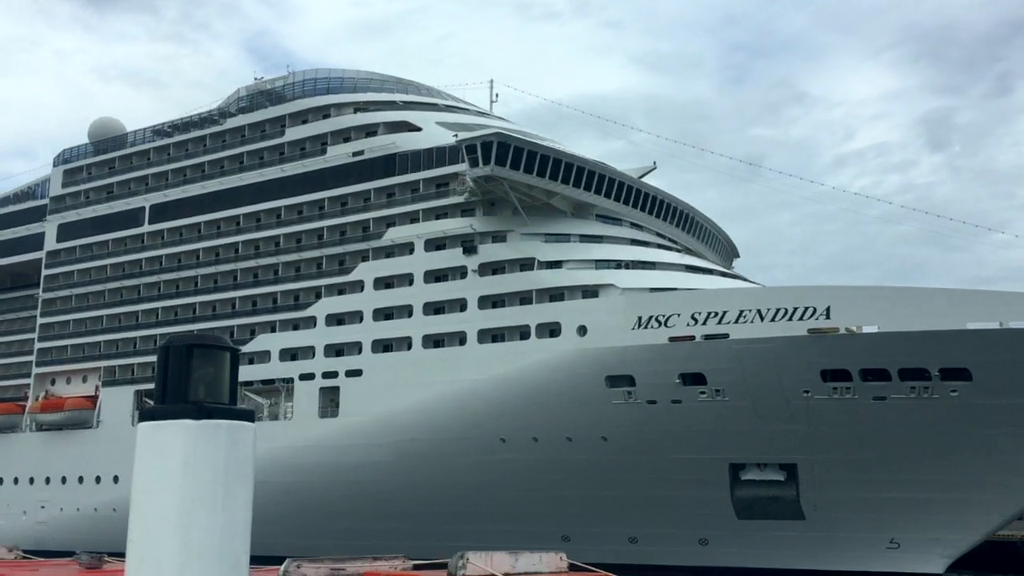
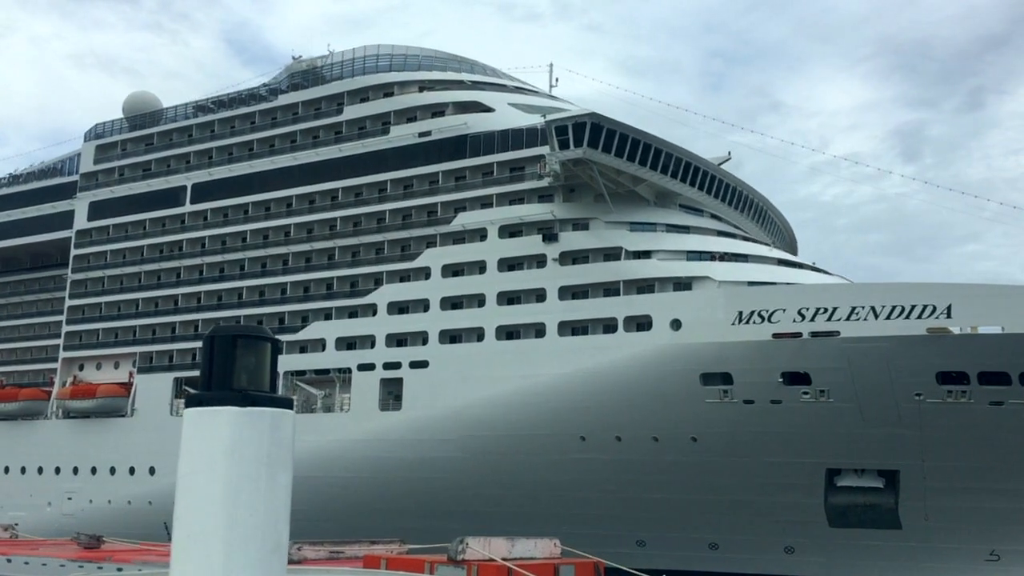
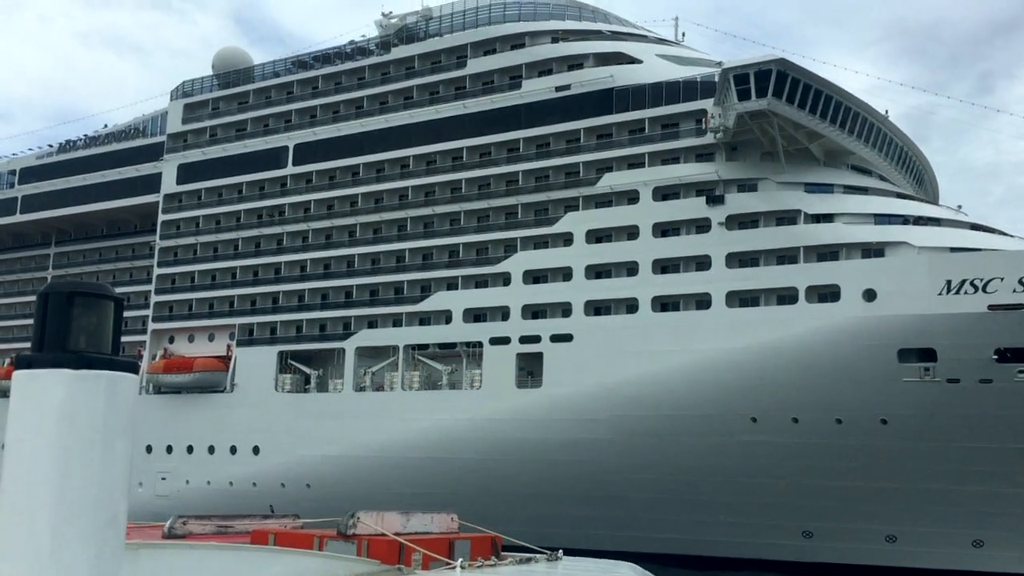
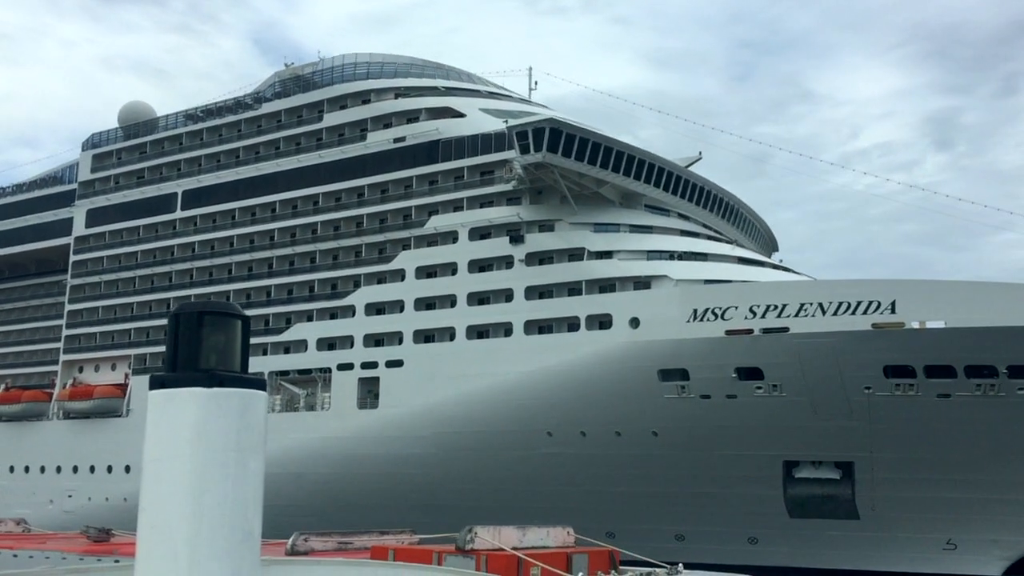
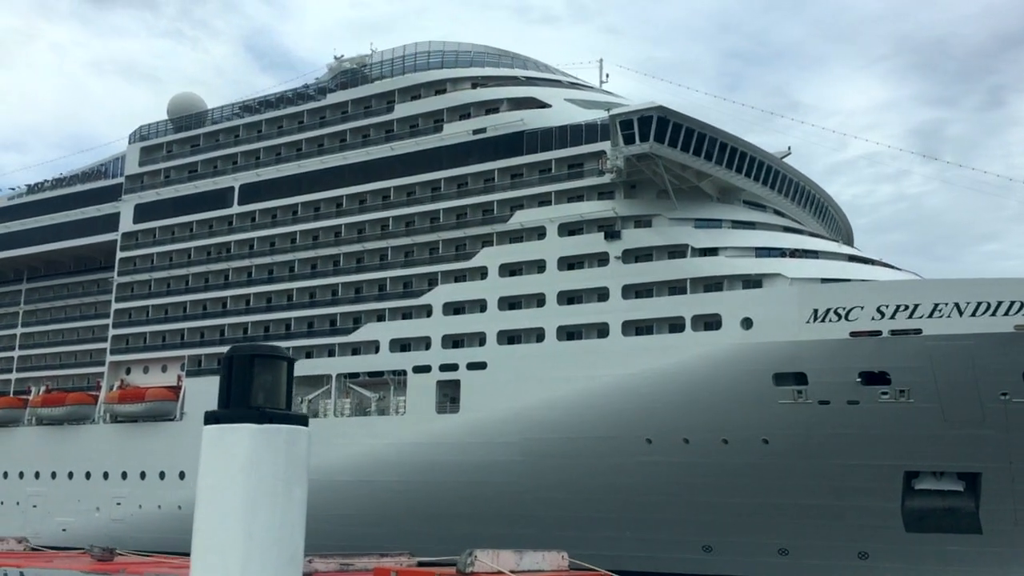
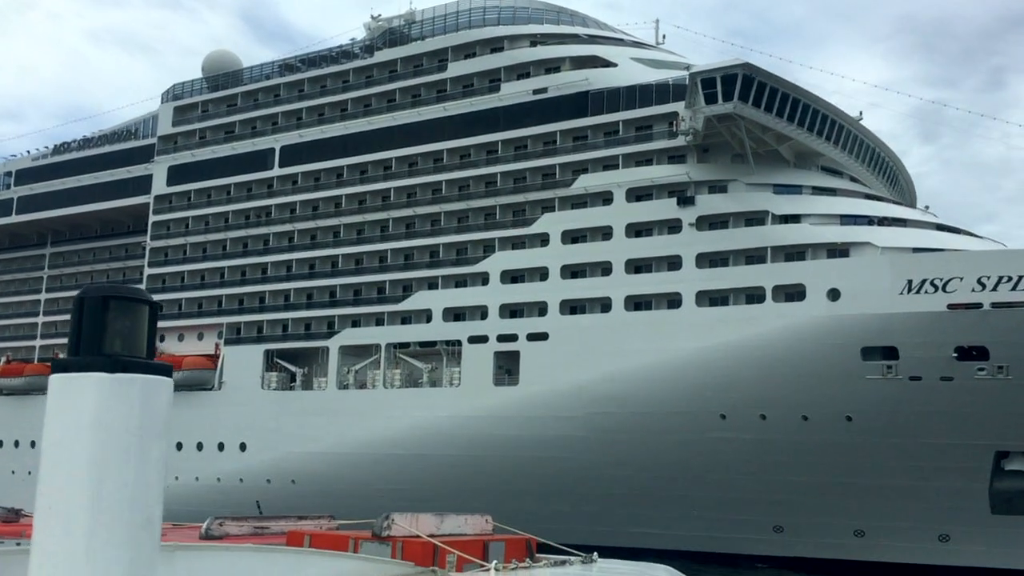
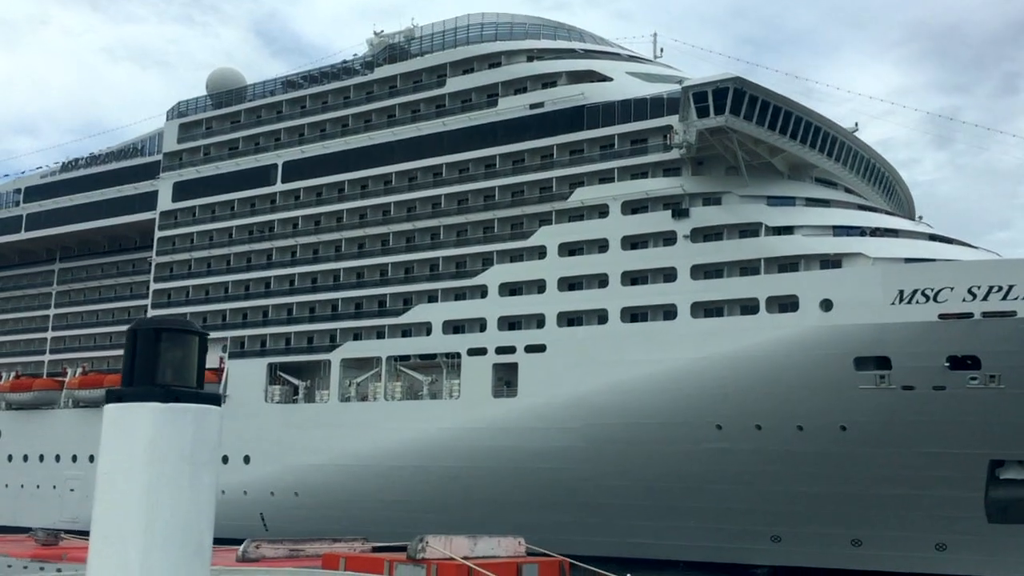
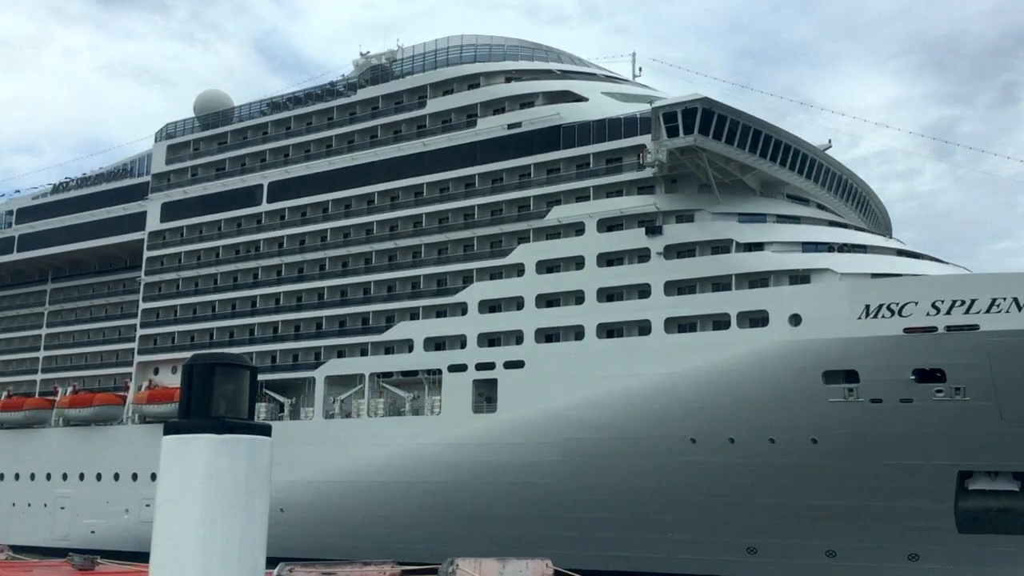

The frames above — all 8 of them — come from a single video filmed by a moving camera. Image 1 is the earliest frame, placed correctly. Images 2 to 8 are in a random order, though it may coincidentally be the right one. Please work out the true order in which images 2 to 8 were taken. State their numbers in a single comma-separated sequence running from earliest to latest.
4, 2, 5, 8, 7, 6, 3
